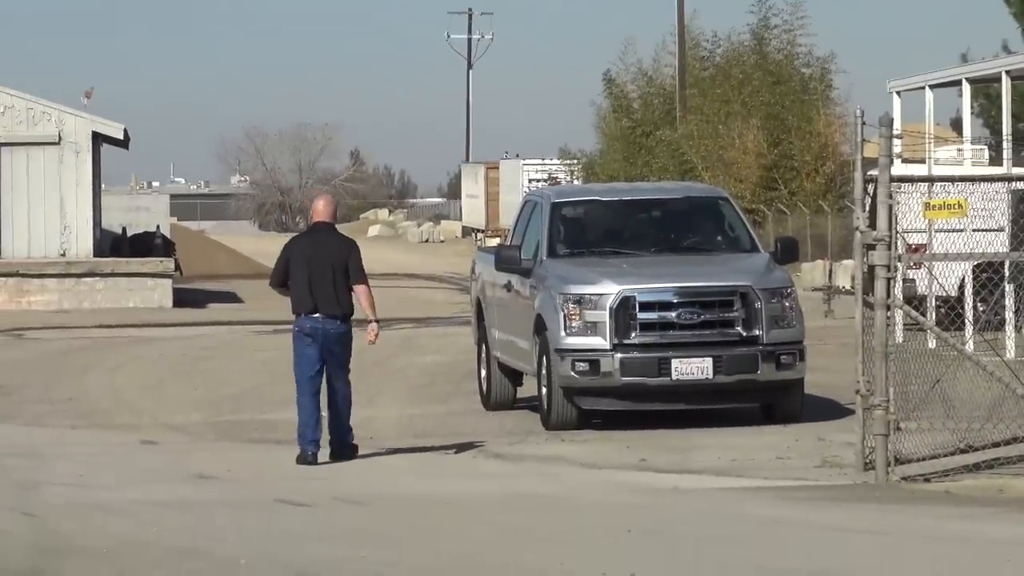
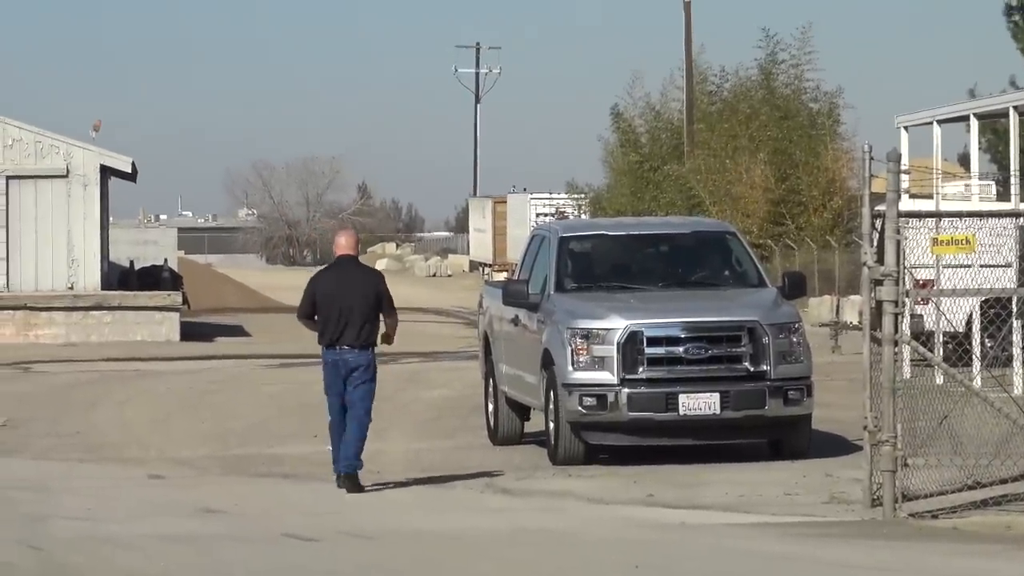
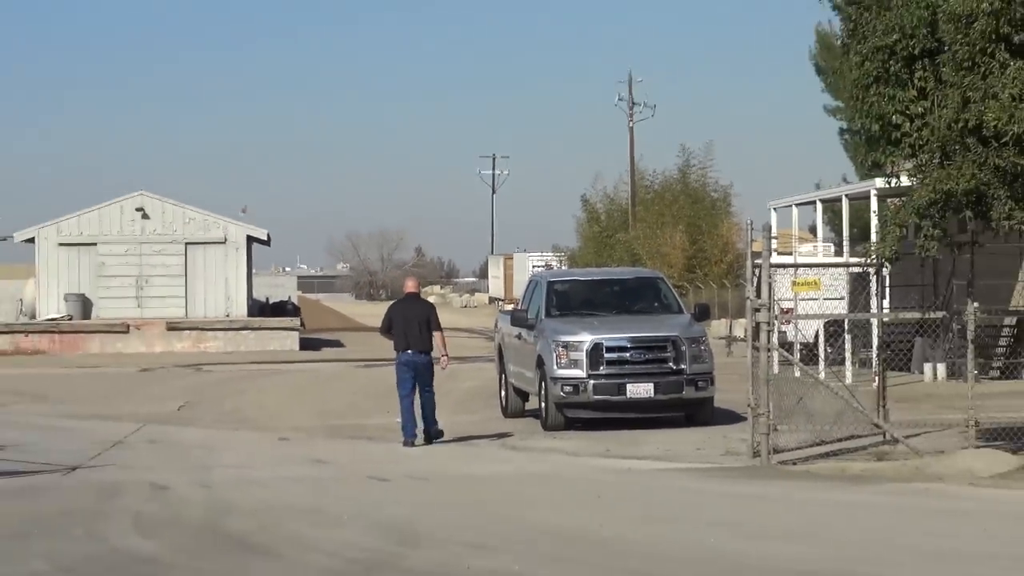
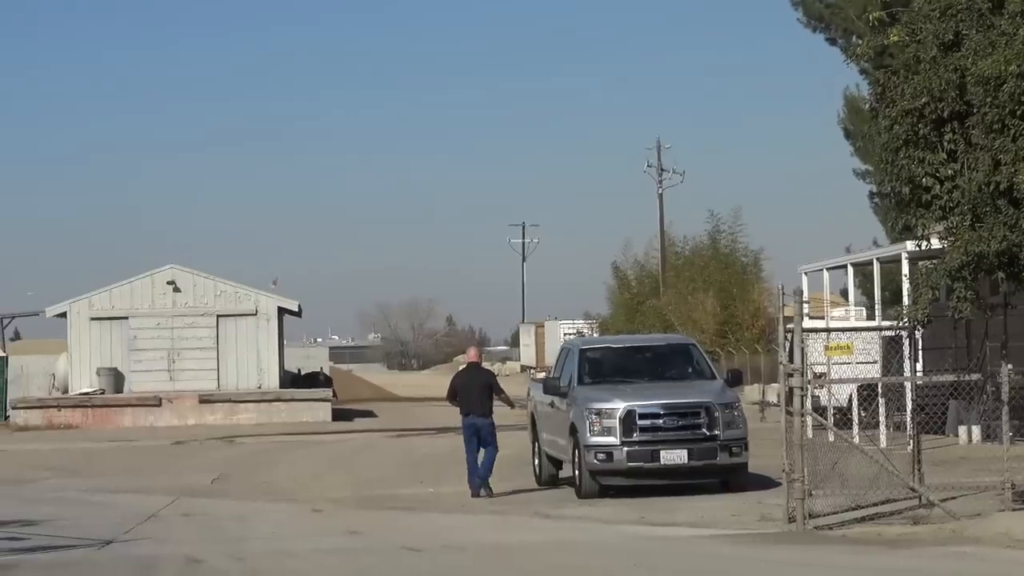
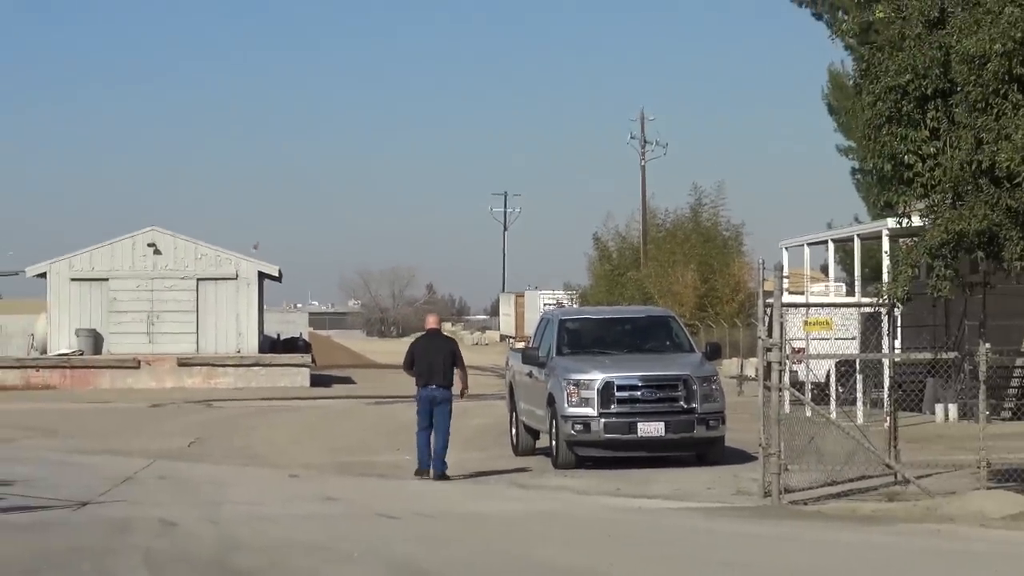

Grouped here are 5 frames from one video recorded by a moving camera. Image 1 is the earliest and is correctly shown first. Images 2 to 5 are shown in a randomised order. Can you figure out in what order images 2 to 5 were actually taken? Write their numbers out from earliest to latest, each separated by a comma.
2, 3, 5, 4
